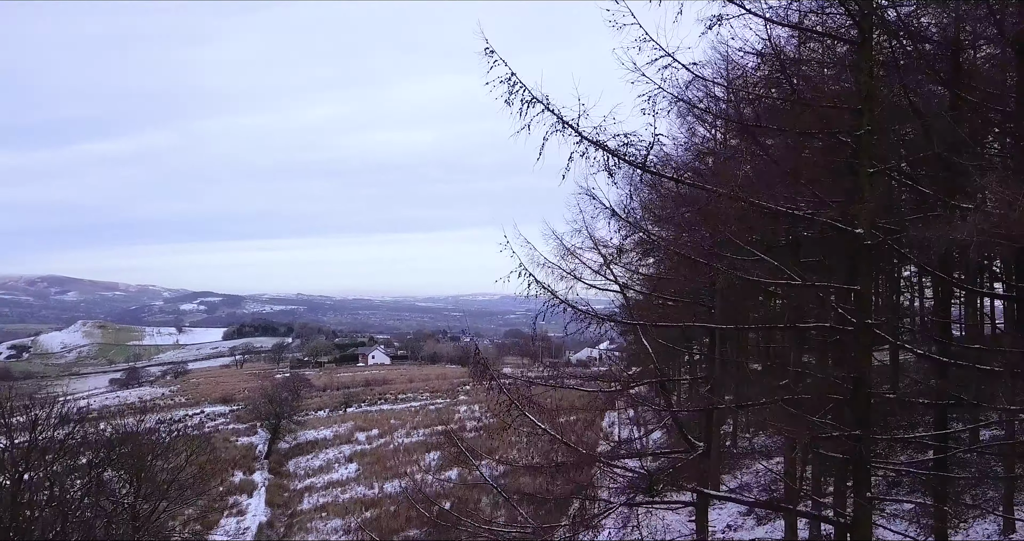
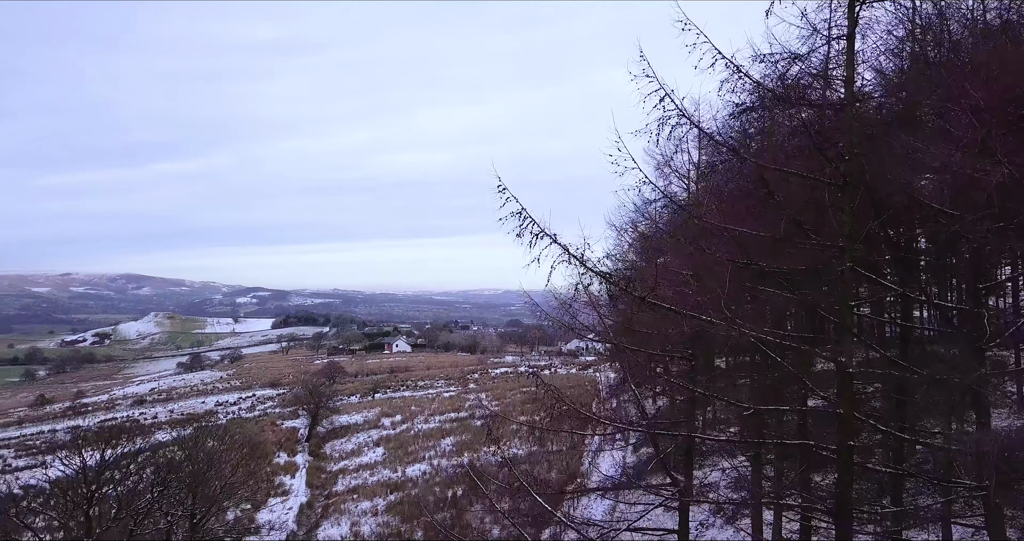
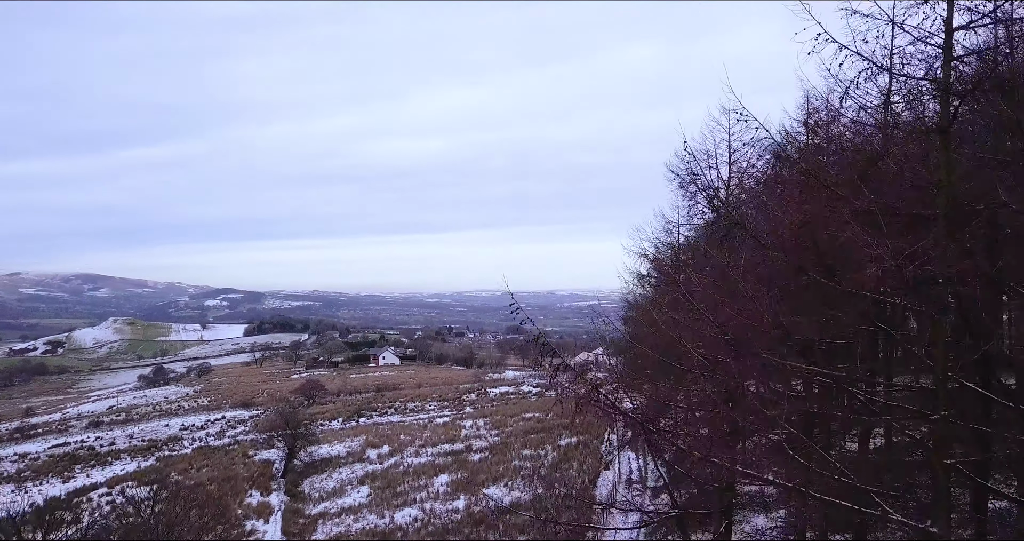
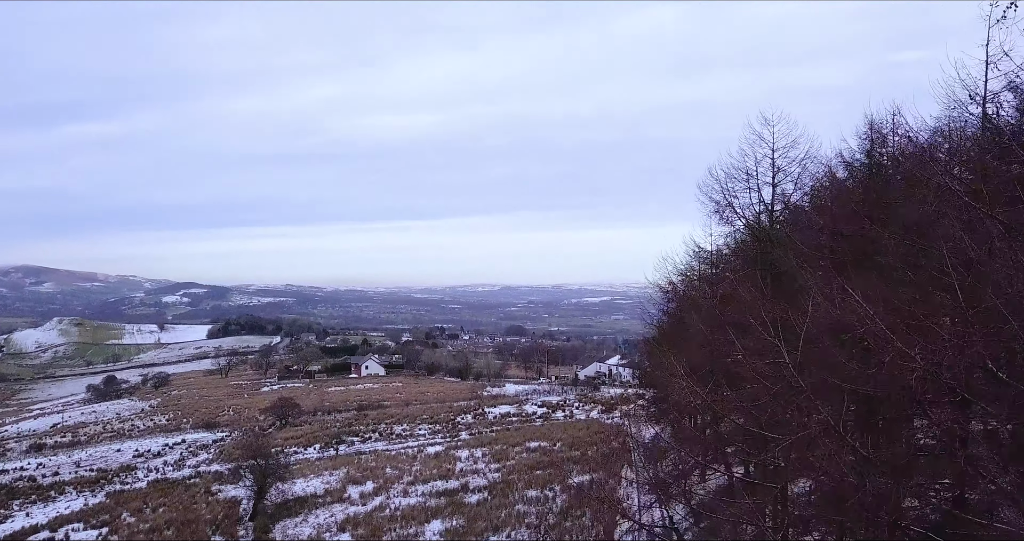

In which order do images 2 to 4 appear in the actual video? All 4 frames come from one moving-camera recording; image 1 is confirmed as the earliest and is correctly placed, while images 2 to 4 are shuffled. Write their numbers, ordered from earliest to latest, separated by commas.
2, 3, 4
